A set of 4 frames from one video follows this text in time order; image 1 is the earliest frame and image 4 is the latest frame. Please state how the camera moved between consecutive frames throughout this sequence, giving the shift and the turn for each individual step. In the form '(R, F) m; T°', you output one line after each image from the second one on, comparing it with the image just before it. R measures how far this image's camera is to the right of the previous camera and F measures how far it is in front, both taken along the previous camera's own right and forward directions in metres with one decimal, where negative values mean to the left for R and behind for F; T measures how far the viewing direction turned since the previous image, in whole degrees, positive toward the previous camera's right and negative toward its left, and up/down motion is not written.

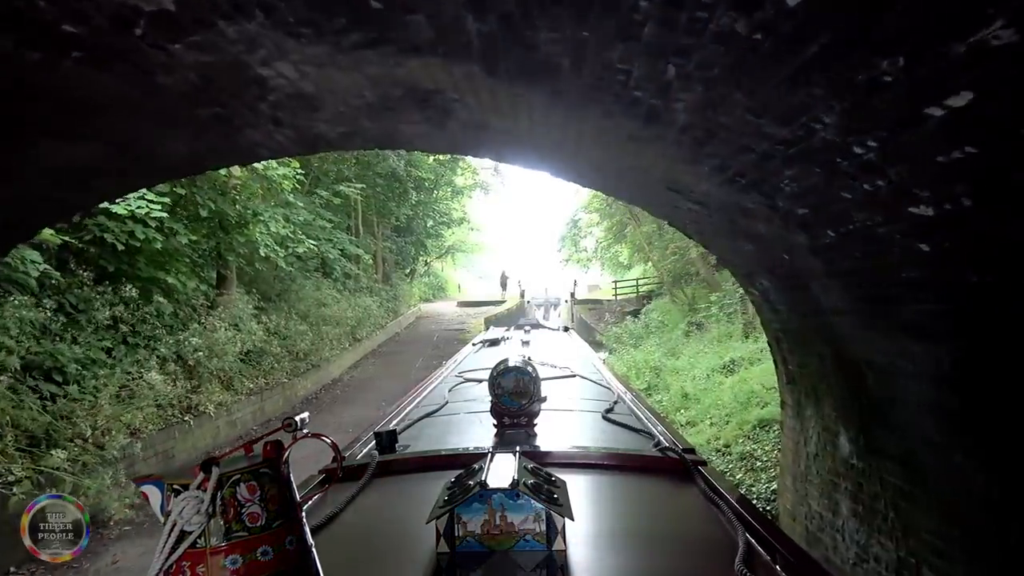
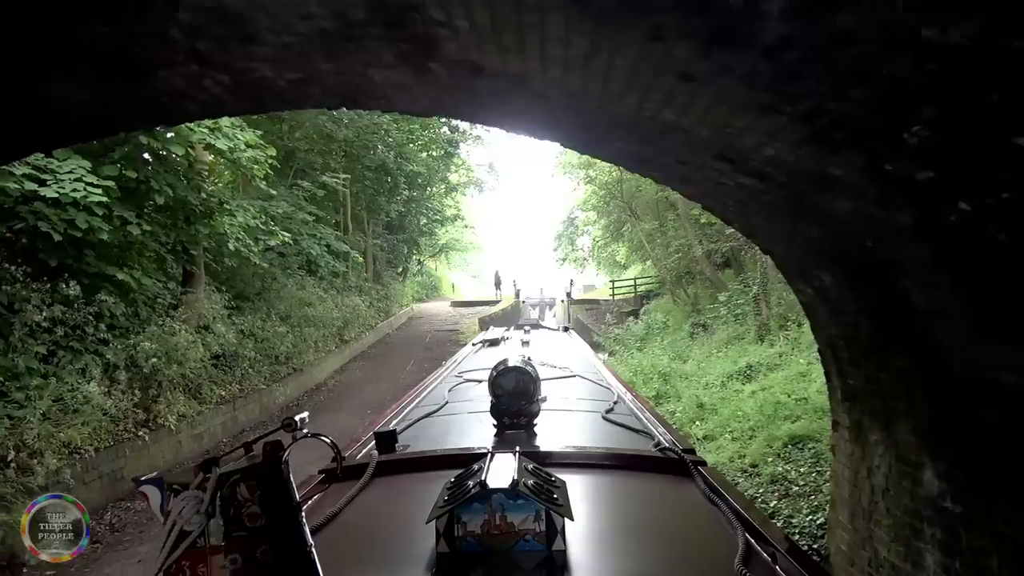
(0.0, +0.7) m; 0°
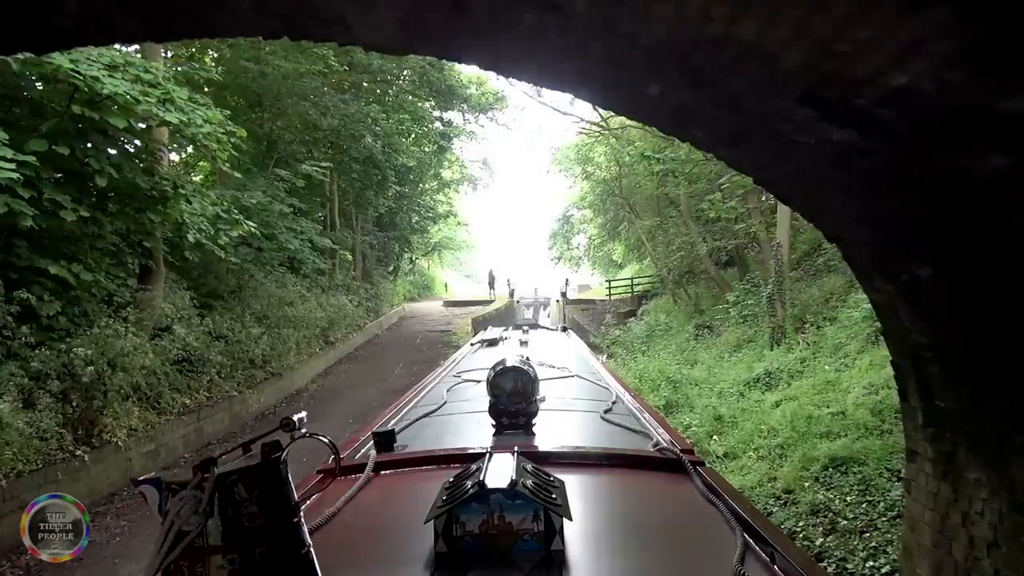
(0.0, +0.7) m; +1°
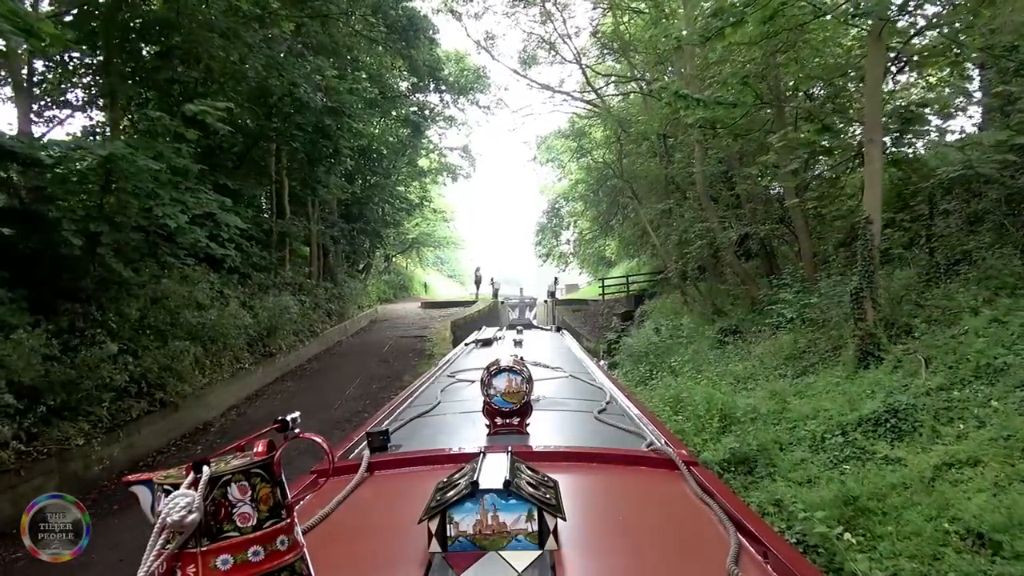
(0.0, +2.6) m; +1°
